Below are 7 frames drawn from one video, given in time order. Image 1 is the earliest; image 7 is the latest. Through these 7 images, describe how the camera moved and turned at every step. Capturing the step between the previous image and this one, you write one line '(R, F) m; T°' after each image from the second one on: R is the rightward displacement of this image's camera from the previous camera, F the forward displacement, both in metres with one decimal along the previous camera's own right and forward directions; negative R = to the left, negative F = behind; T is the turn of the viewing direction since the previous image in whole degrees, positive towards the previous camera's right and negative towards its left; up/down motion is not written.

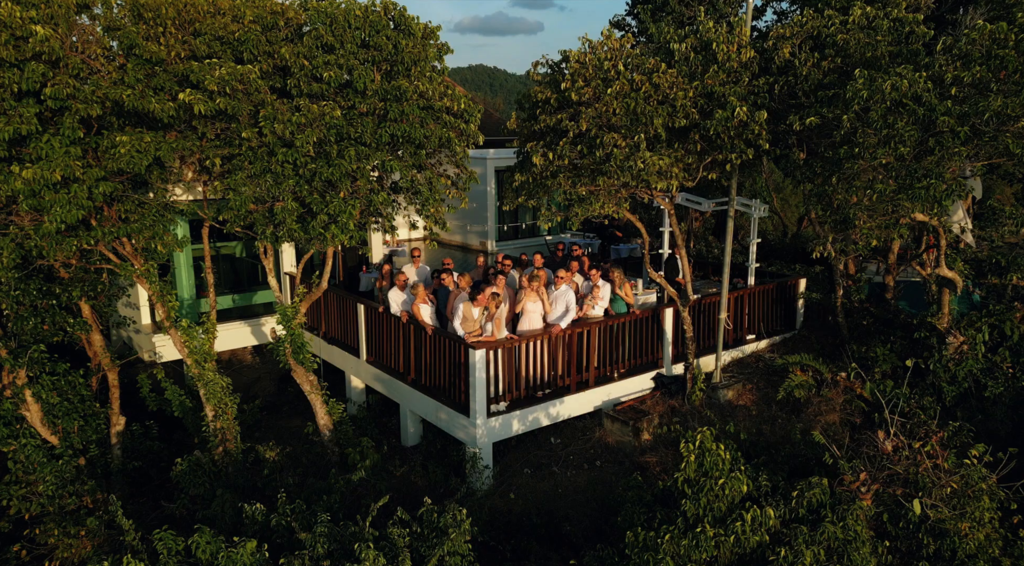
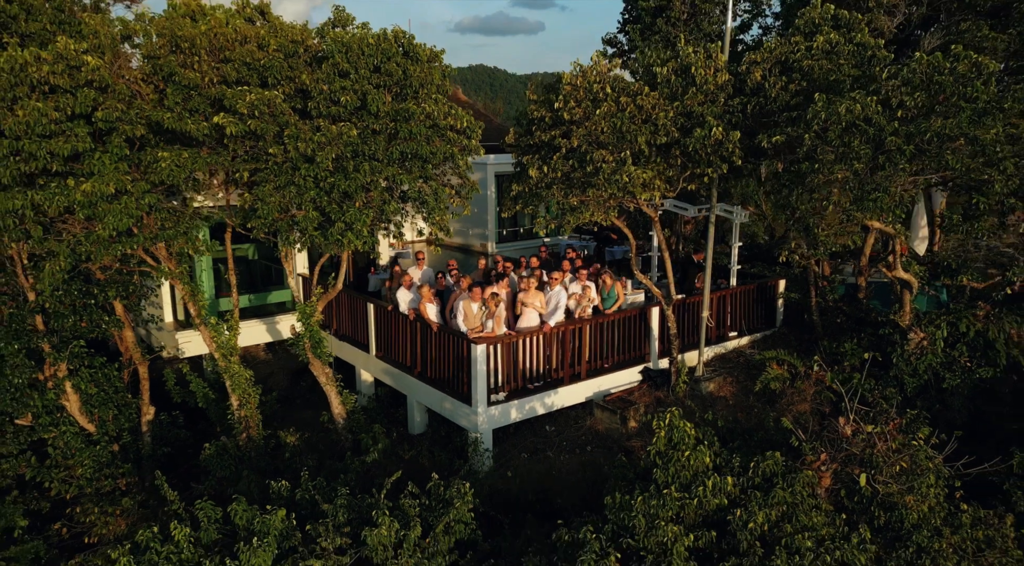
(0.0, -0.8) m; 0°
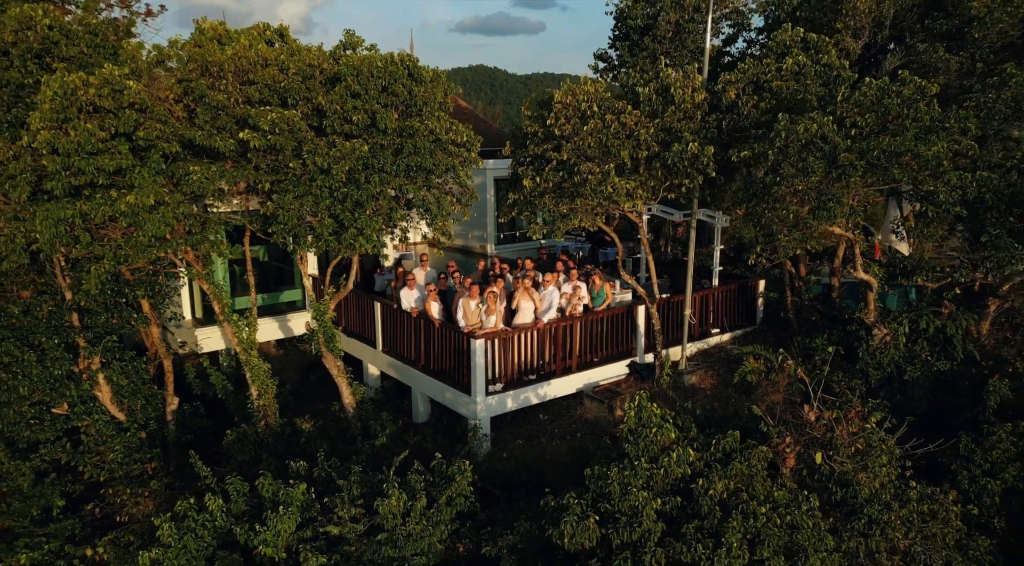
(+0.1, -0.9) m; 0°
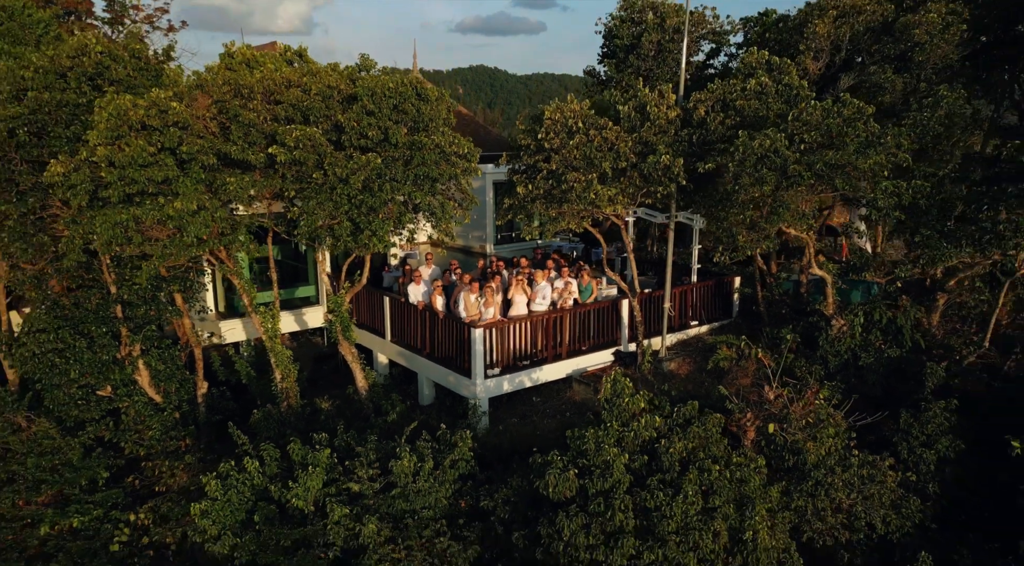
(+0.1, -1.3) m; 0°
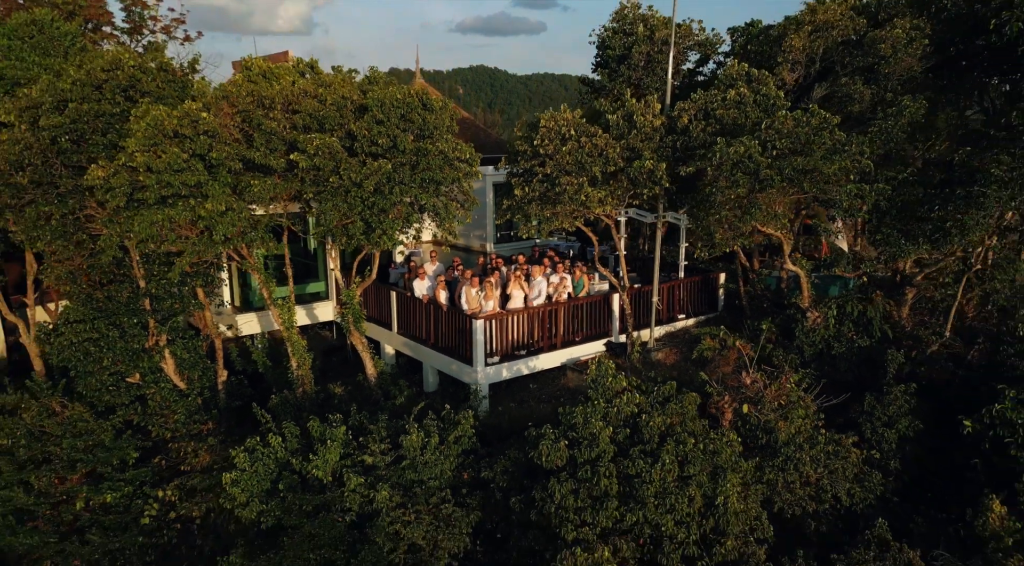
(0.0, -0.9) m; 0°
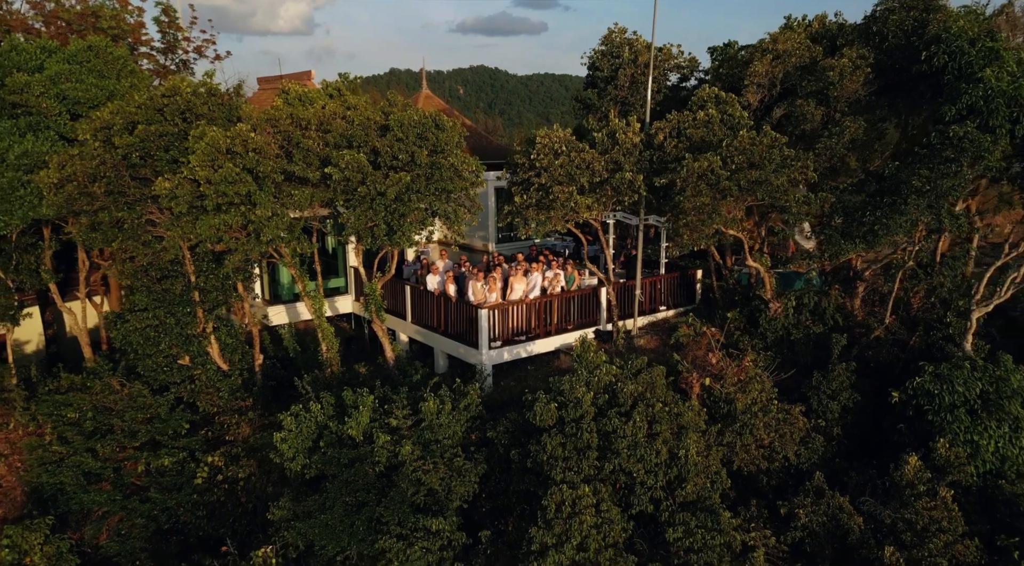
(0.0, -1.9) m; 0°
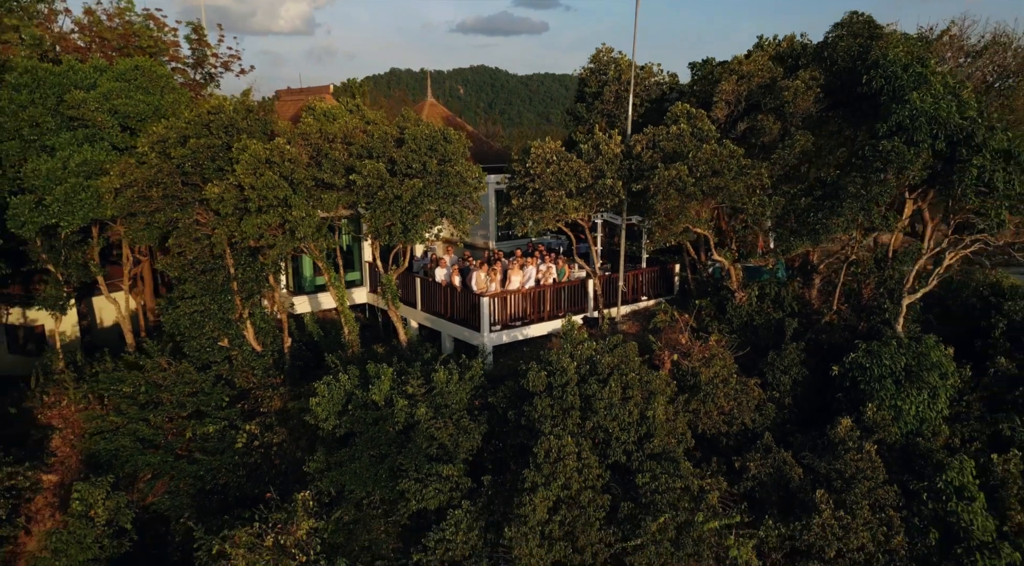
(+0.1, -2.1) m; 0°
